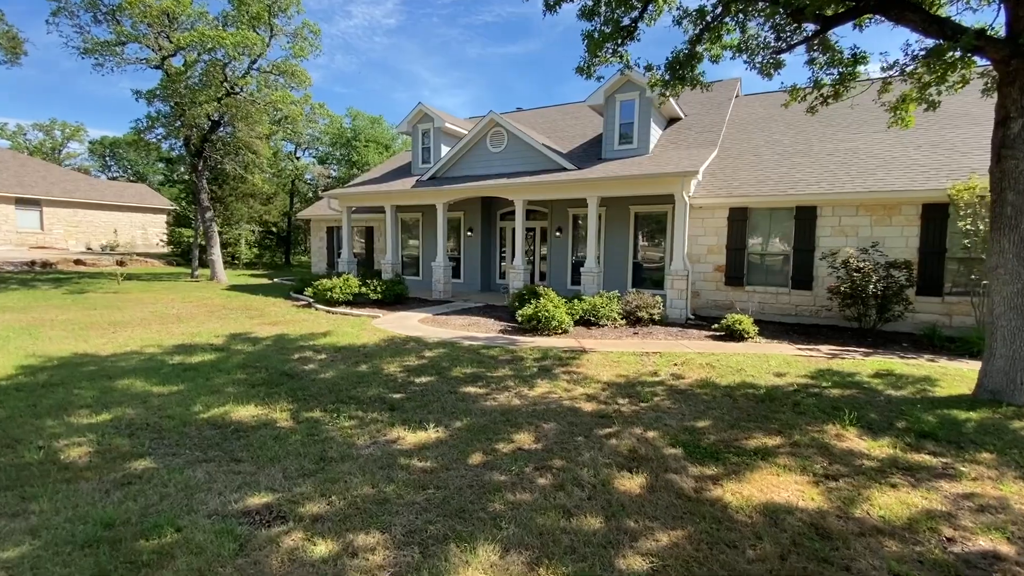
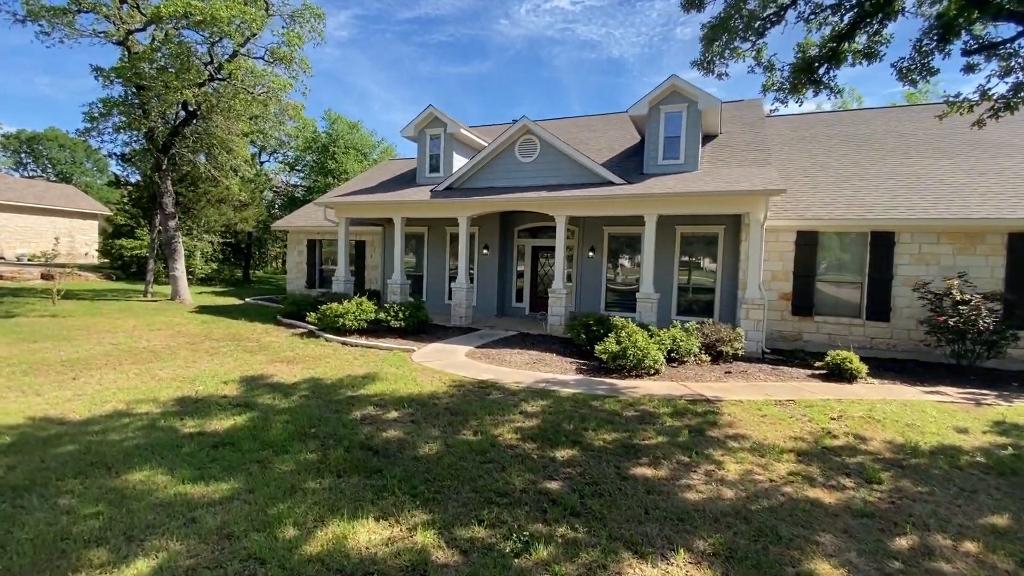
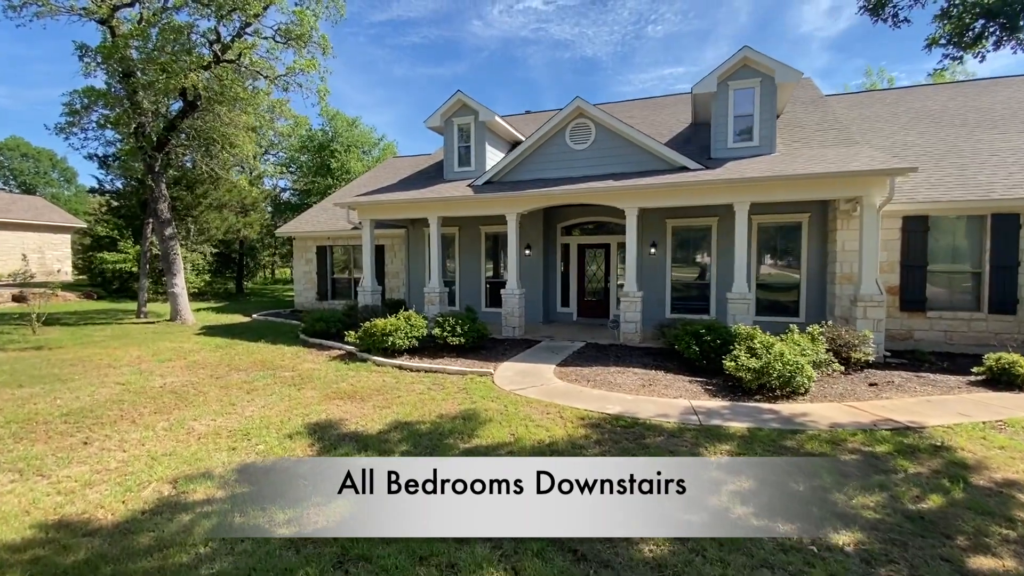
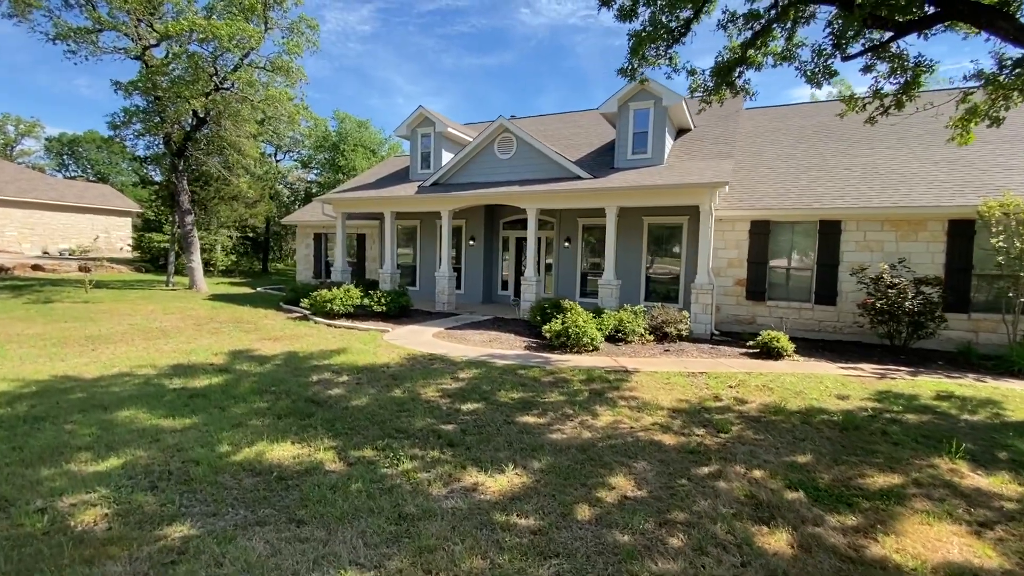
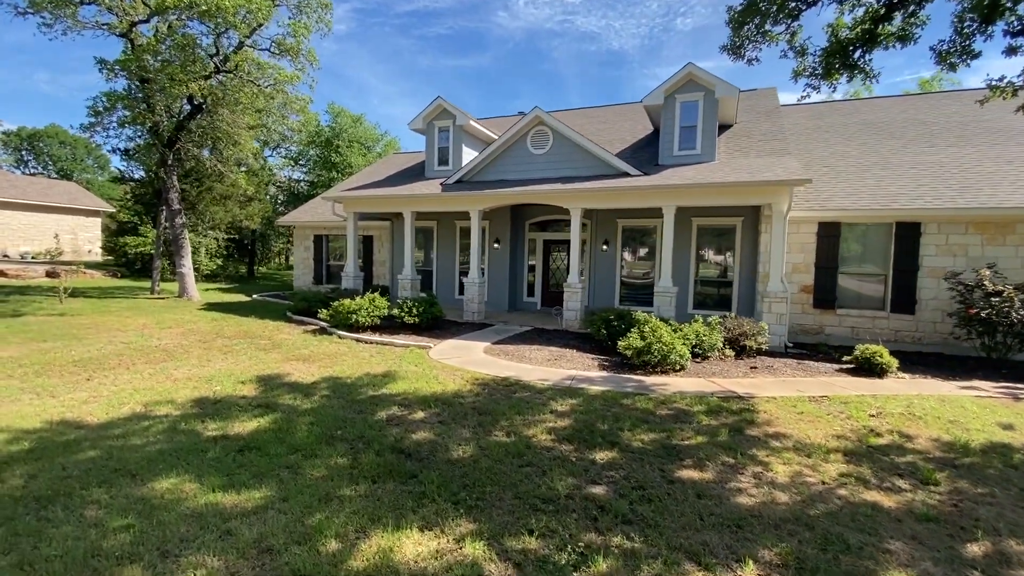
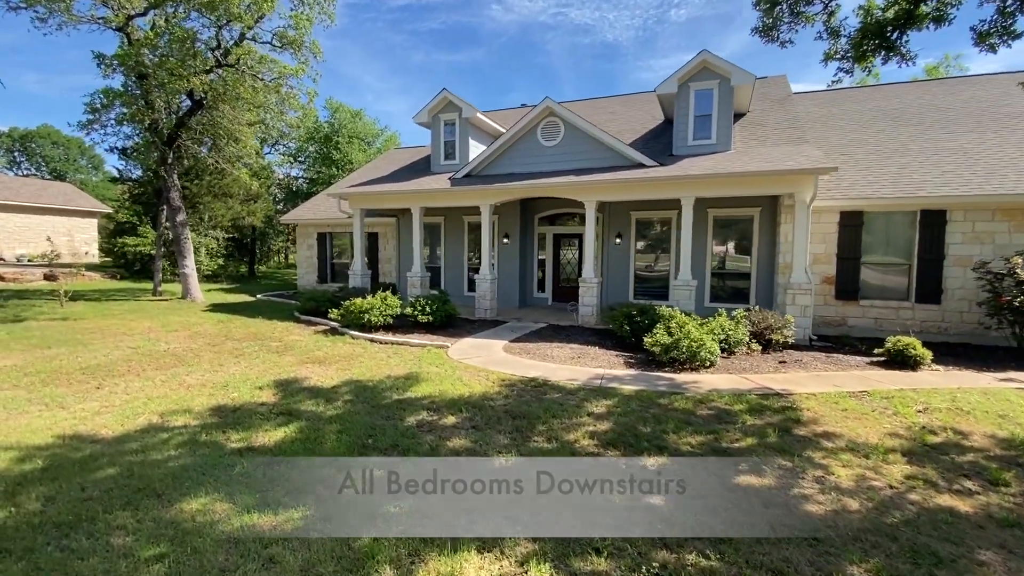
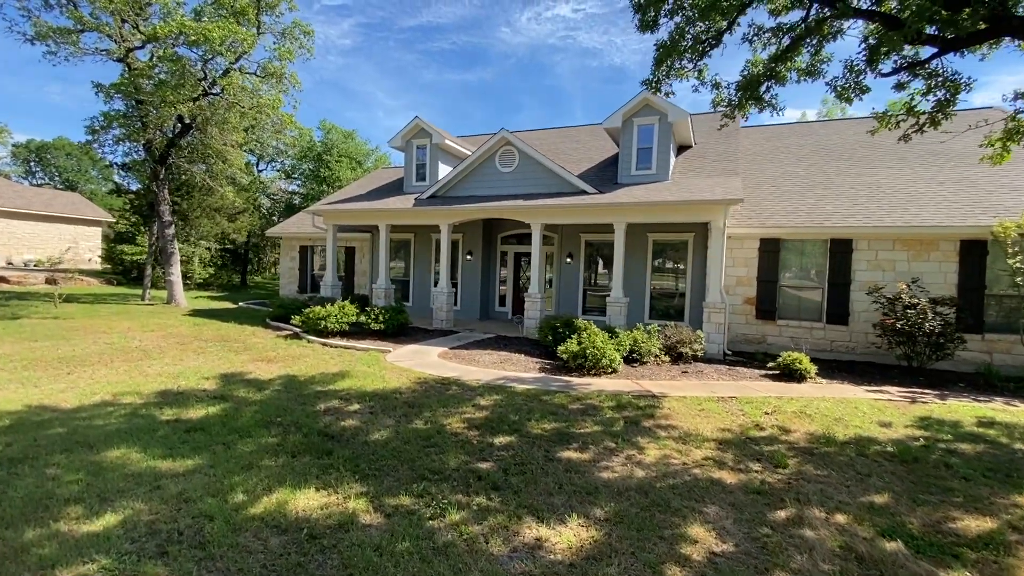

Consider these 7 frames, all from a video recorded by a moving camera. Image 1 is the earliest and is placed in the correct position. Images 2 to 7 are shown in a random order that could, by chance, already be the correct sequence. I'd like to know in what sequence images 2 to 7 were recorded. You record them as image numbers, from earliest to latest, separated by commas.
4, 7, 2, 5, 6, 3
